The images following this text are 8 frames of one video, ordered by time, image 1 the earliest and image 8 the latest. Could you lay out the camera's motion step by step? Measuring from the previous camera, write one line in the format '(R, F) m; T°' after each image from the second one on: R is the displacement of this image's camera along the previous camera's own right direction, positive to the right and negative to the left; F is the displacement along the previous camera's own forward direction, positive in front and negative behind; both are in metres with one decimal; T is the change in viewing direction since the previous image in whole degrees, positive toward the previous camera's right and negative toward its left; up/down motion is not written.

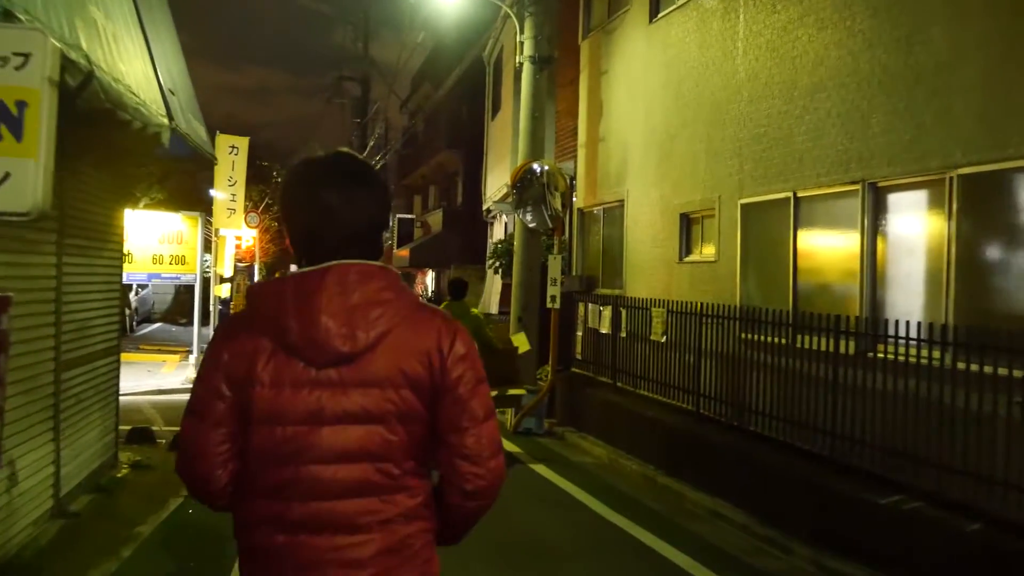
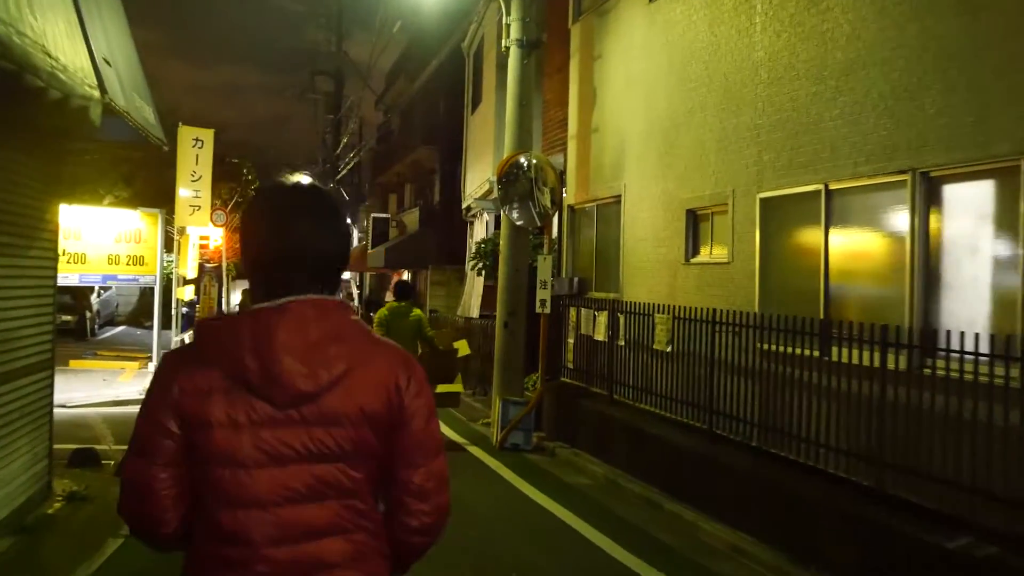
(-0.1, +1.1) m; +1°
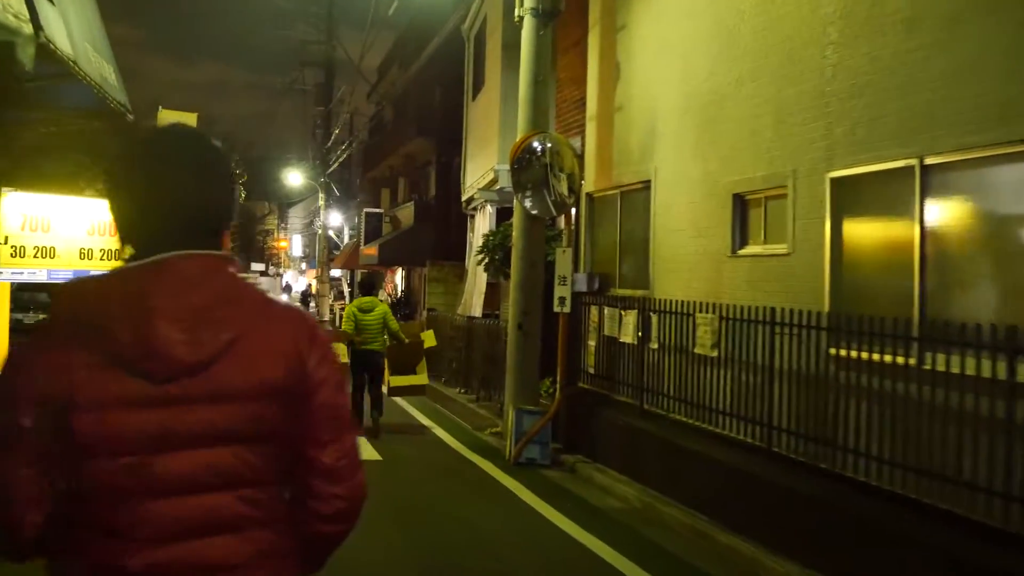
(-0.2, +1.3) m; +1°
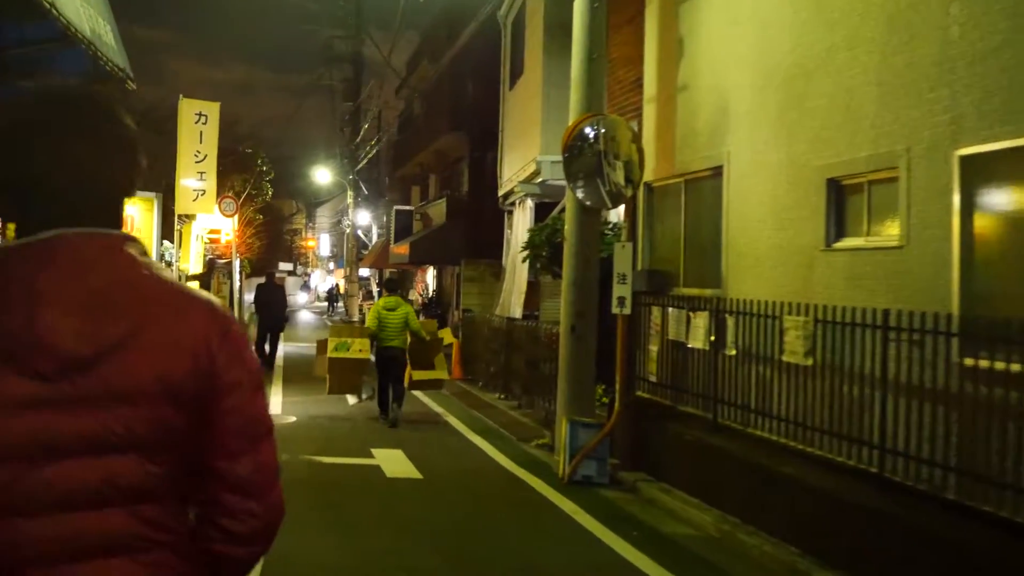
(-0.2, +1.1) m; -1°
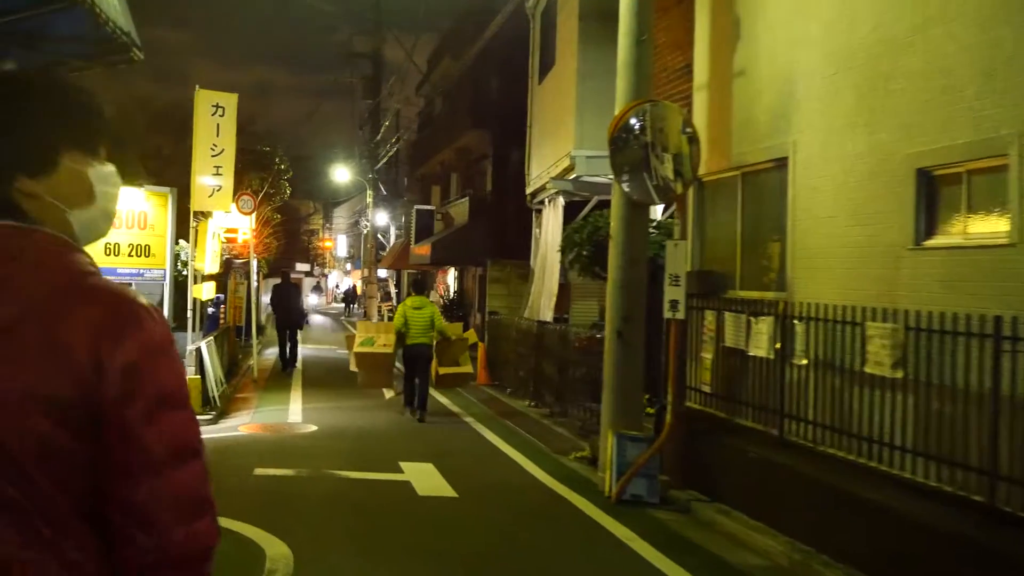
(-0.2, +0.8) m; -1°
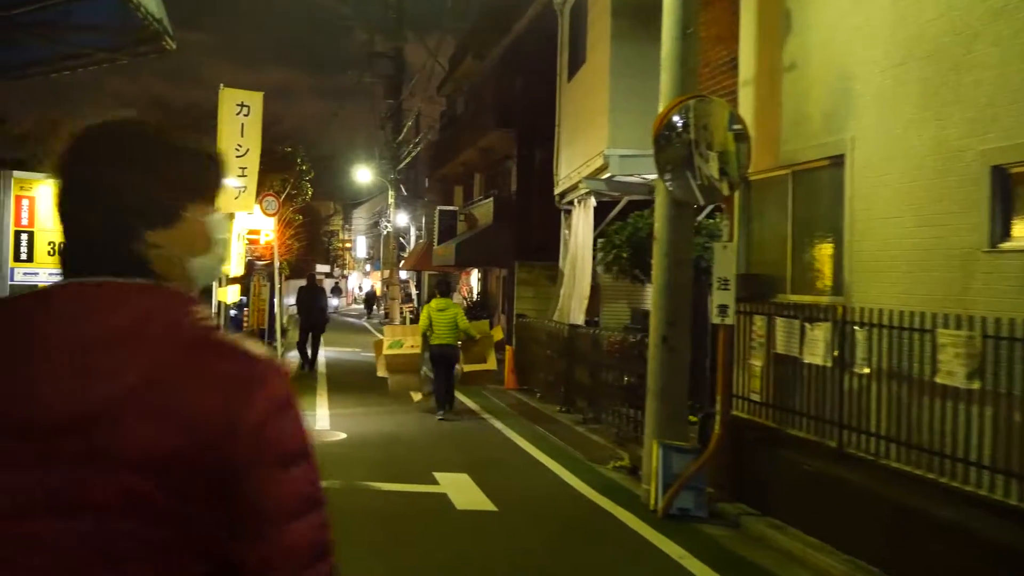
(-0.2, +0.4) m; -1°
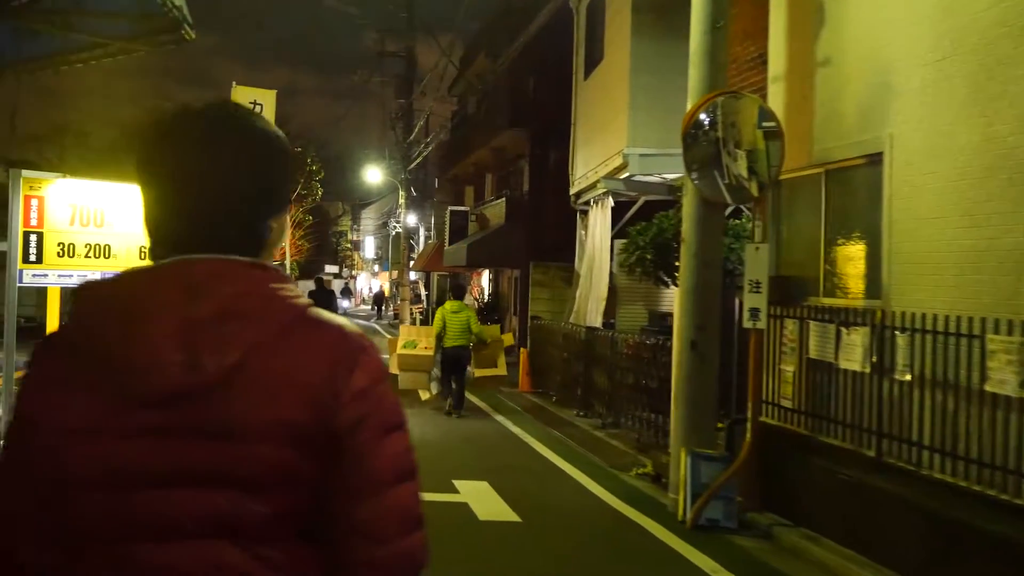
(-0.1, +0.3) m; 0°
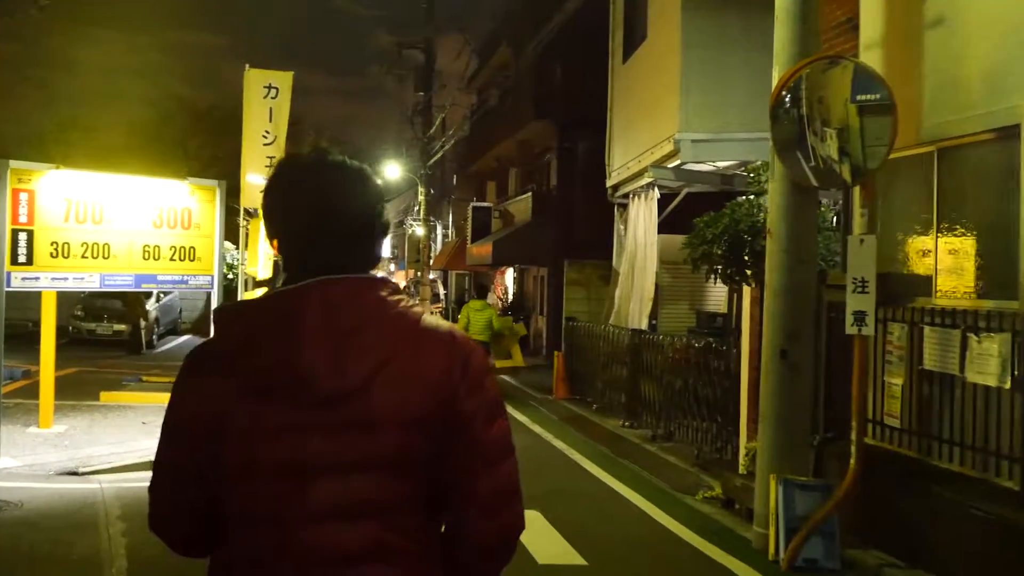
(-0.3, +1.2) m; -1°
